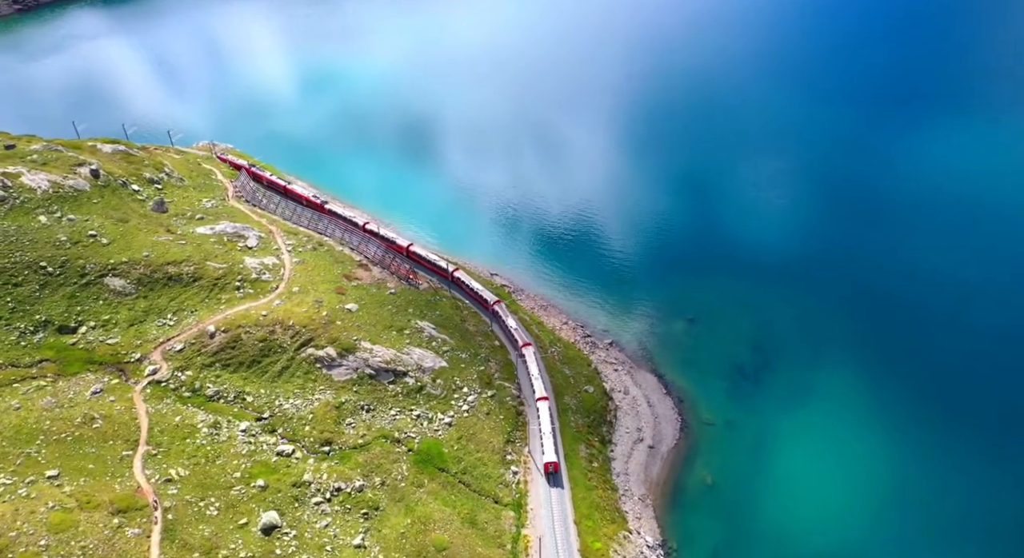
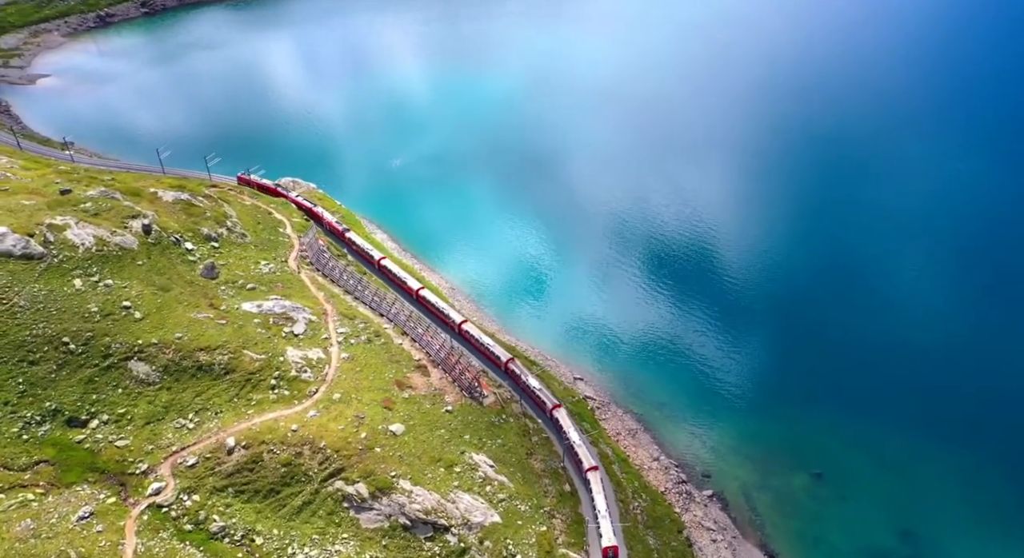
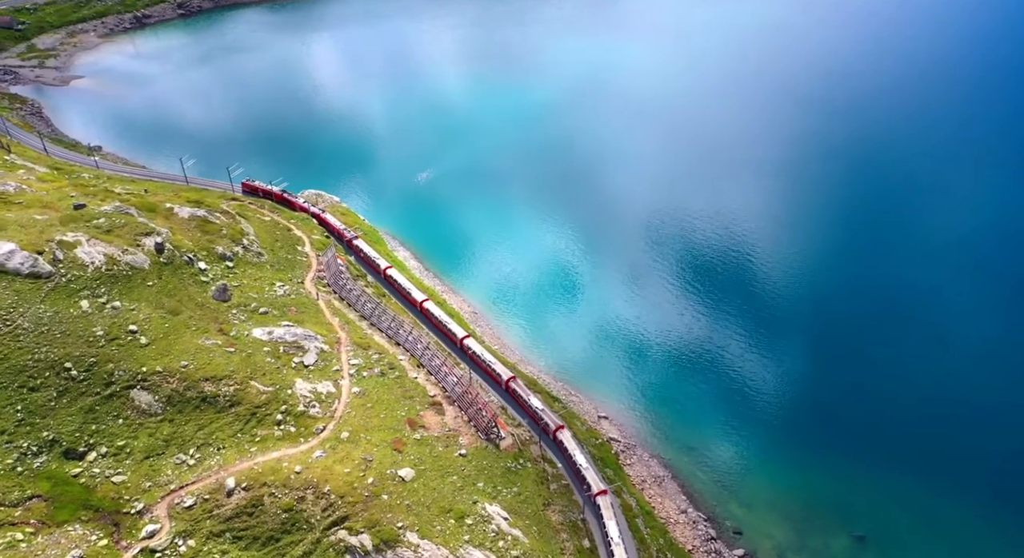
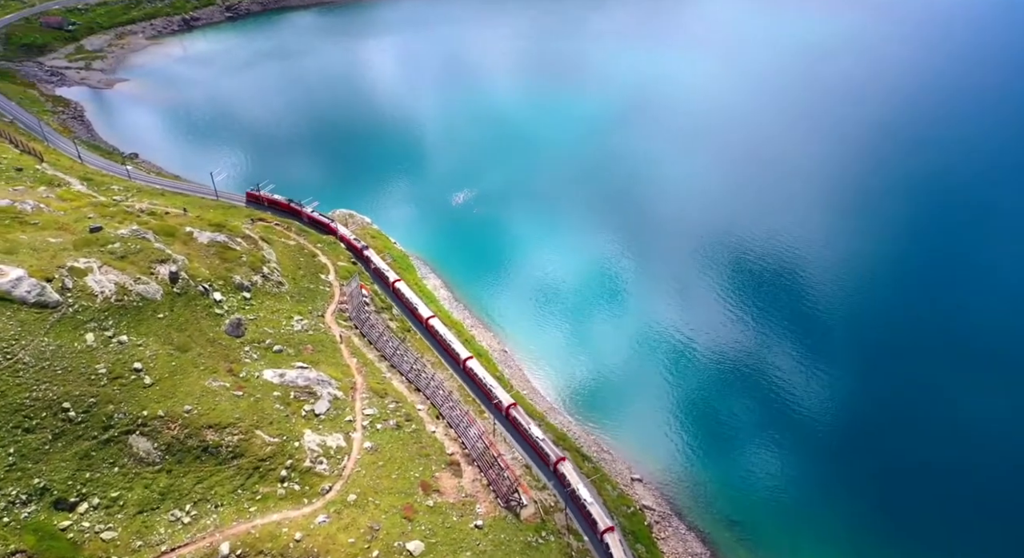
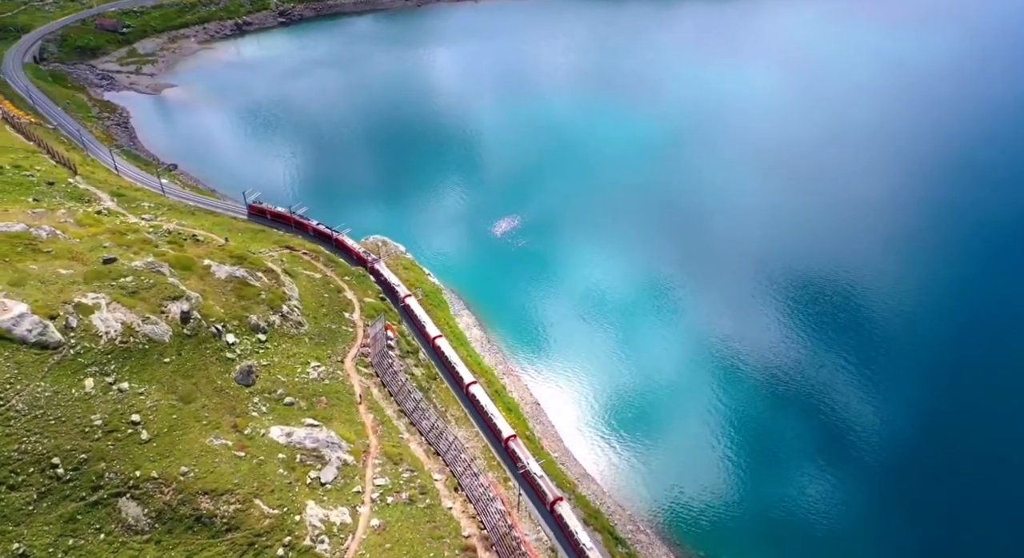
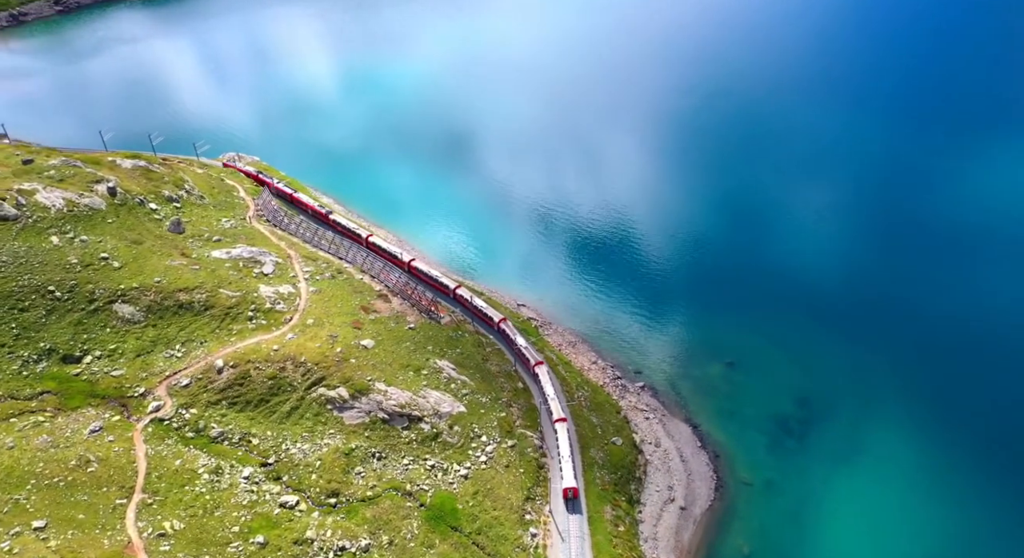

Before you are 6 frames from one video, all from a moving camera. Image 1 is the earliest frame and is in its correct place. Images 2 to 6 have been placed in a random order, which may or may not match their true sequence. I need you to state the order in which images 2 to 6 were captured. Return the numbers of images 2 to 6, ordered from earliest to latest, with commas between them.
6, 2, 3, 4, 5
